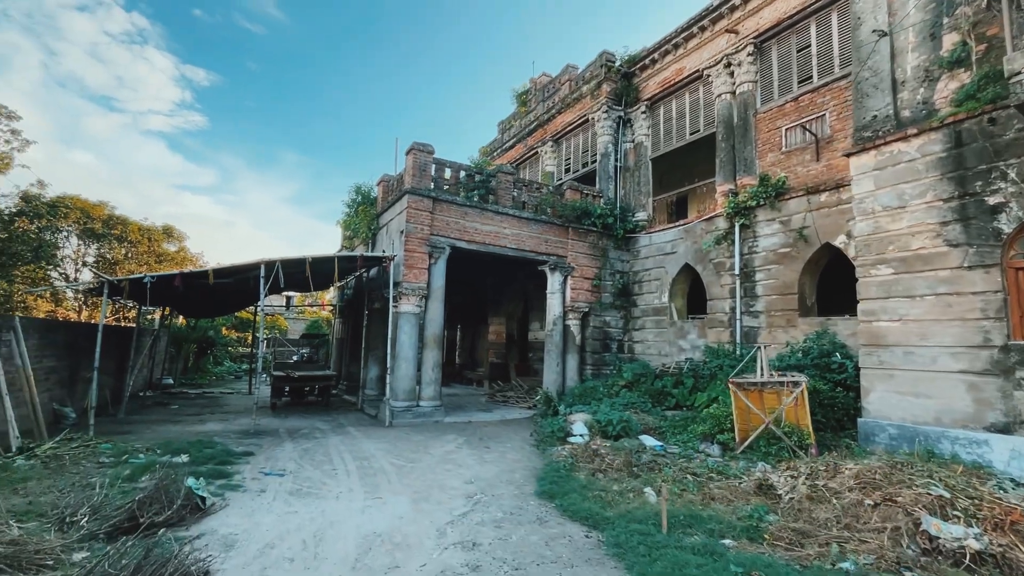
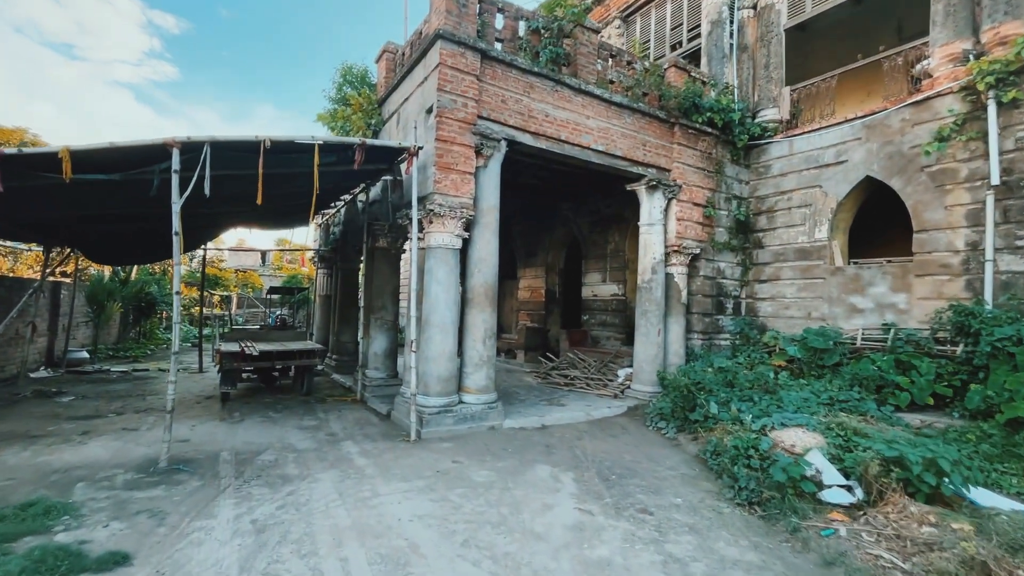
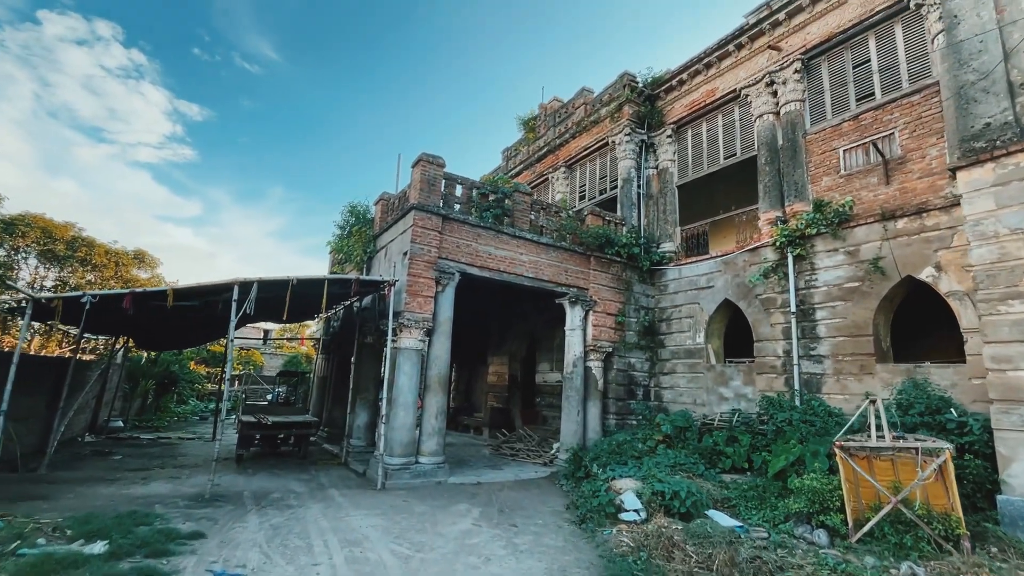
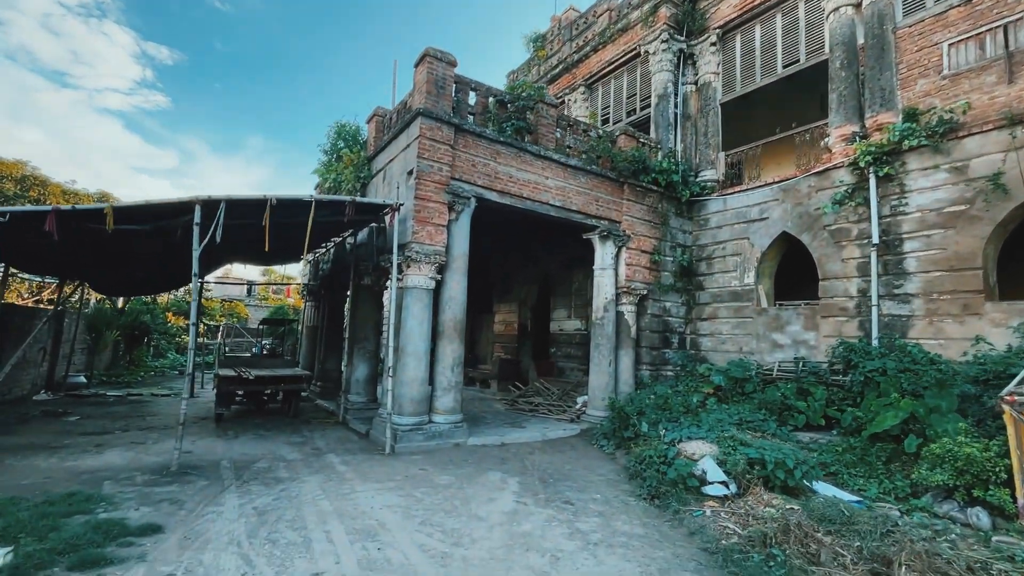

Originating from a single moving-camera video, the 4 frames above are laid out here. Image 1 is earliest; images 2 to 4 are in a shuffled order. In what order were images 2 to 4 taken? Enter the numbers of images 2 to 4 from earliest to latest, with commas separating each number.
3, 4, 2
